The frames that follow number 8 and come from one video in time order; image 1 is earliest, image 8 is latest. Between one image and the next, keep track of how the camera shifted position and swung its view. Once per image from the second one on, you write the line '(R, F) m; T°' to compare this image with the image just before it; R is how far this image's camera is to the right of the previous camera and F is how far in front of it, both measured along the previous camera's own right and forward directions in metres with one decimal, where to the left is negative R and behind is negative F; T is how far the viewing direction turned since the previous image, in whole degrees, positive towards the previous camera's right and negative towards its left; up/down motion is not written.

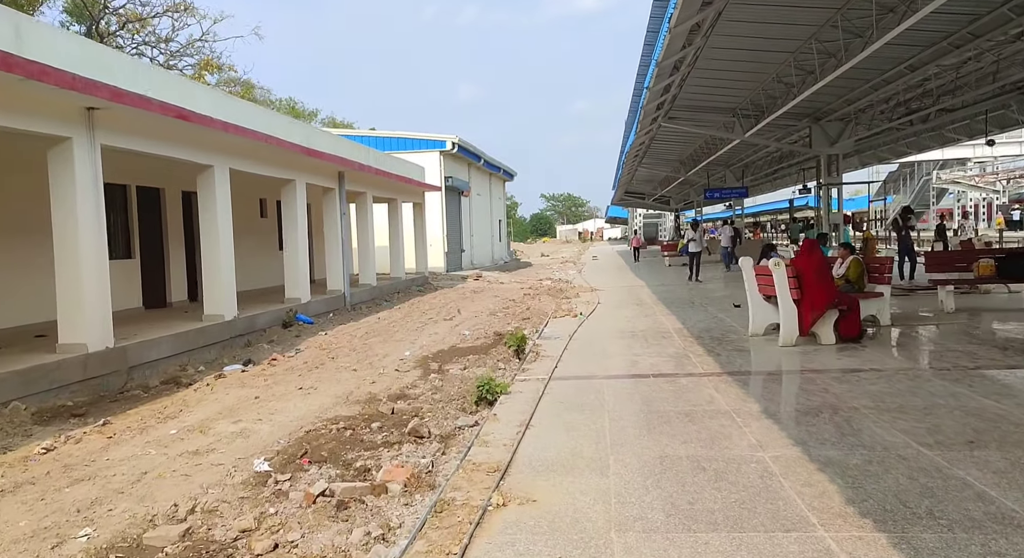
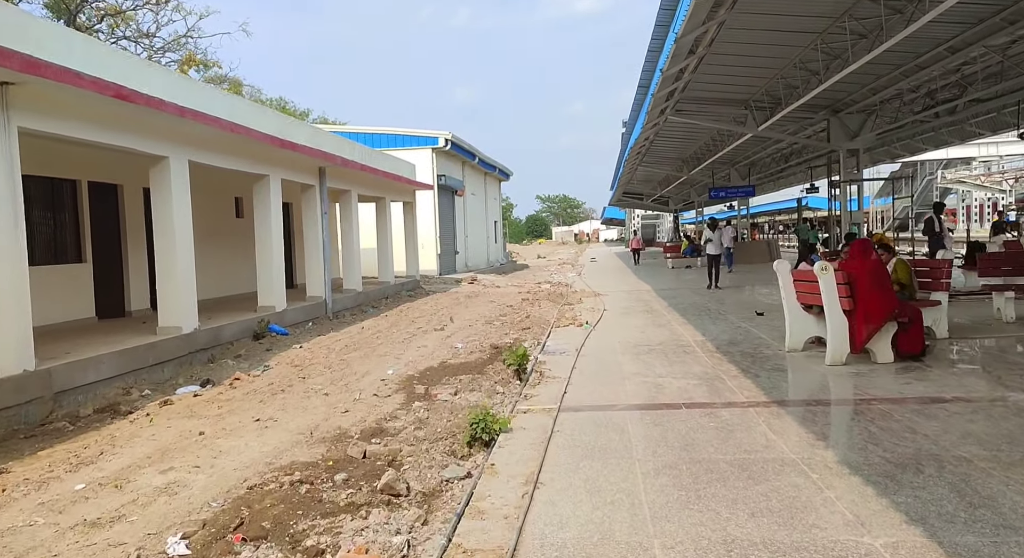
(0.0, +1.4) m; 0°
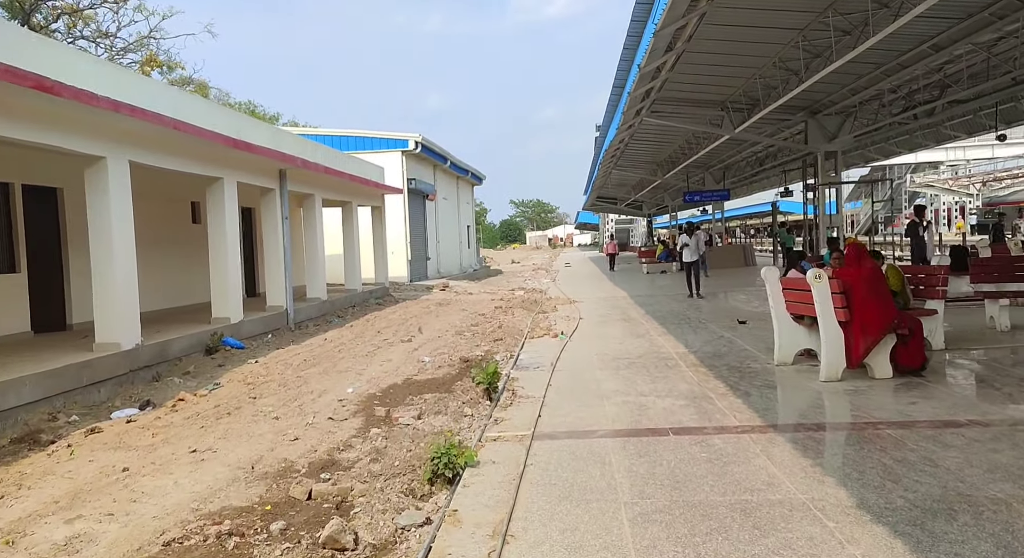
(+0.1, +0.7) m; +2°
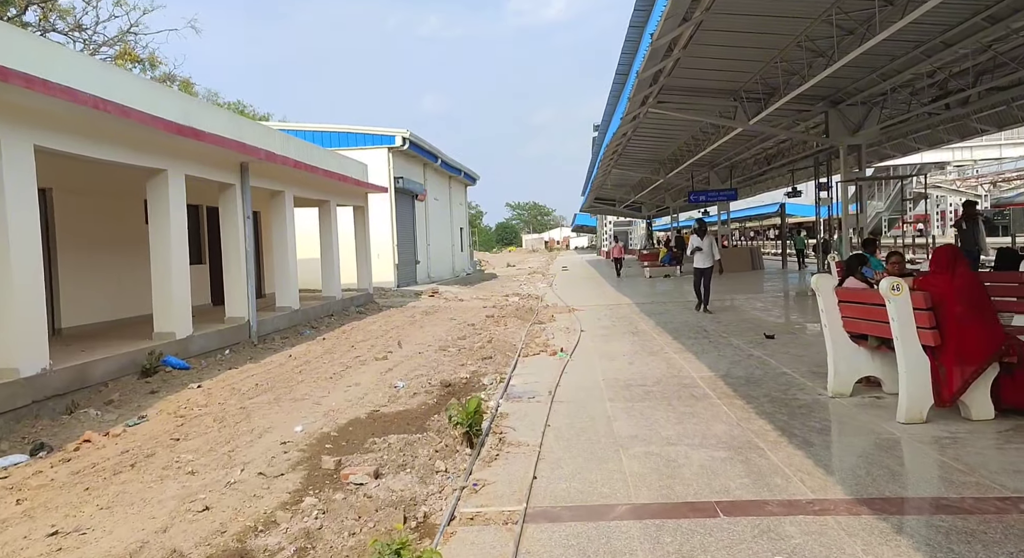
(+0.1, +1.7) m; 0°
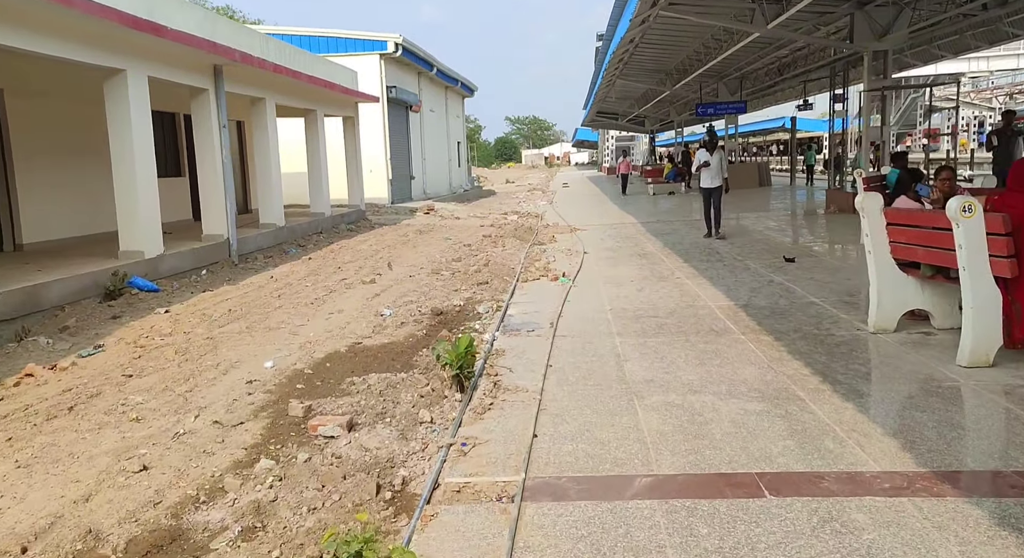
(0.0, +0.9) m; 0°
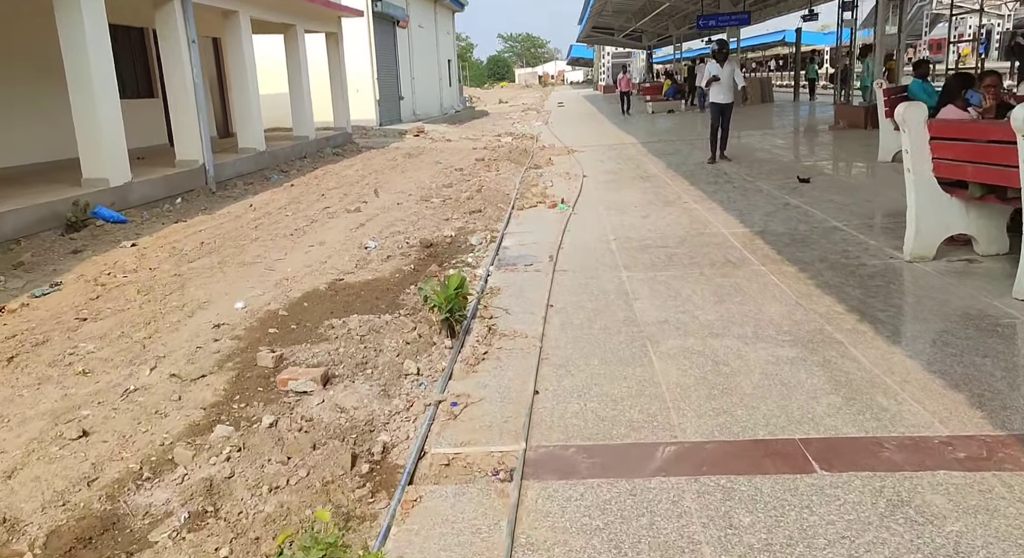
(0.0, +0.6) m; 0°
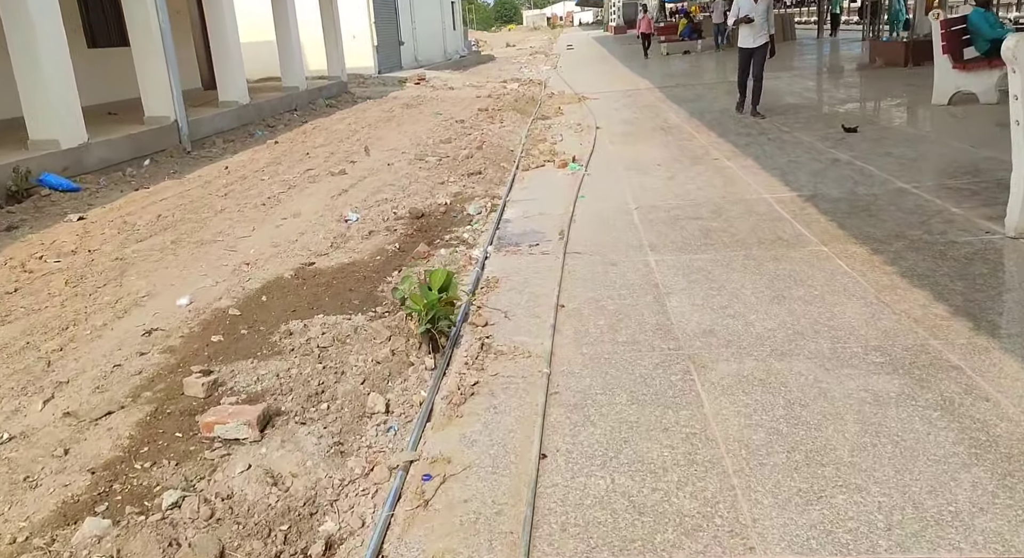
(+0.1, +1.0) m; -1°
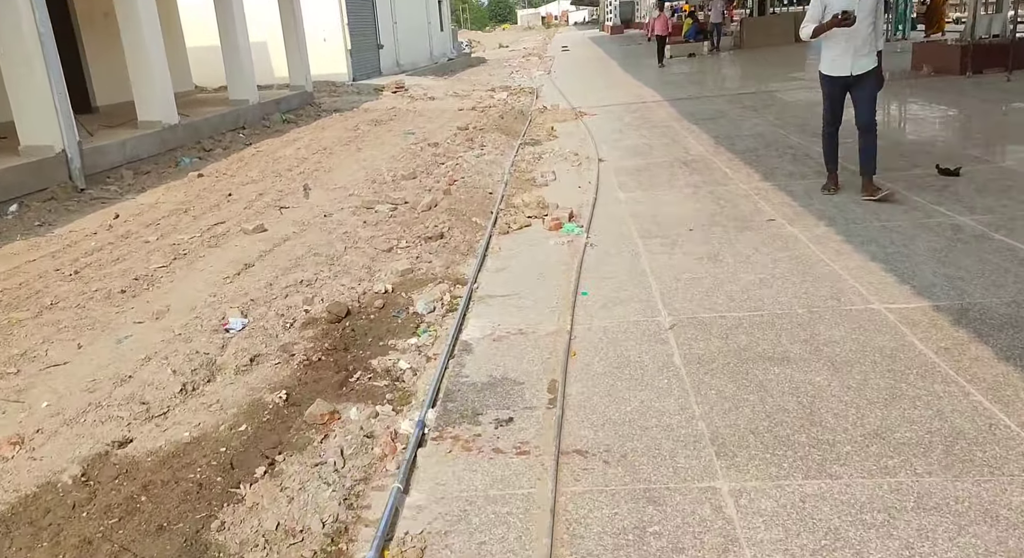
(+0.2, +2.2) m; 0°
